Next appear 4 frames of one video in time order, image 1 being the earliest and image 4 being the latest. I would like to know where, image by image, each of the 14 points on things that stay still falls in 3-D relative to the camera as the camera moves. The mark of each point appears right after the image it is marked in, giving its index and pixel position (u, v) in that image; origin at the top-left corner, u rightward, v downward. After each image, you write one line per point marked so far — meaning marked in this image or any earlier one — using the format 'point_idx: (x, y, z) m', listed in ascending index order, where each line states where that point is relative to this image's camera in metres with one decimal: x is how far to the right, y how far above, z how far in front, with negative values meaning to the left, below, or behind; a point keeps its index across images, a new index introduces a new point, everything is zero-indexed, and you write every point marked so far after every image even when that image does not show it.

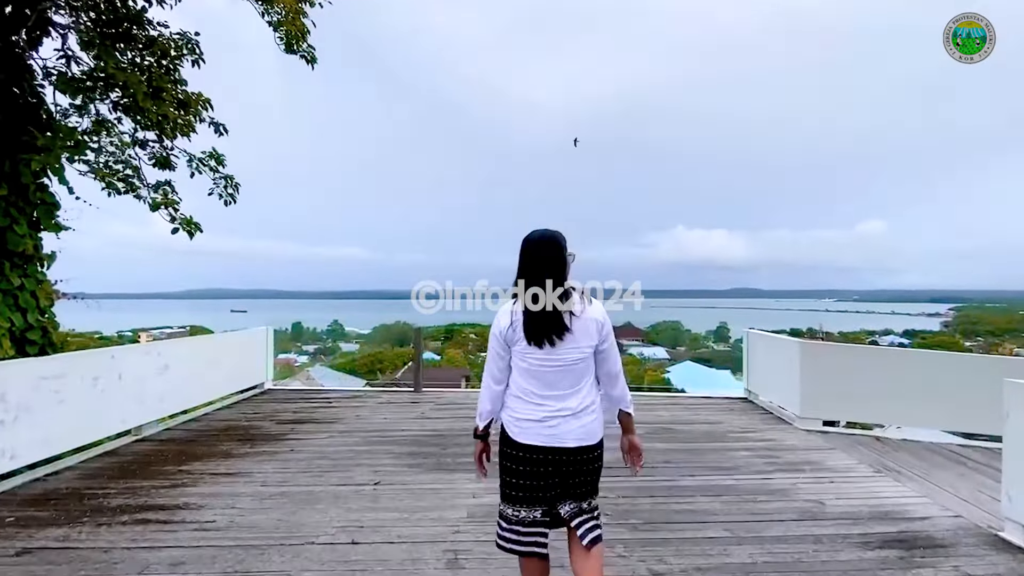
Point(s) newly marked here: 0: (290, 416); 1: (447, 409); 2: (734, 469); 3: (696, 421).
0: (-1.9, -1.1, +4.7) m
1: (-0.6, -1.1, +4.9) m
2: (+1.4, -1.1, +3.3) m
3: (+1.5, -1.1, +4.4) m
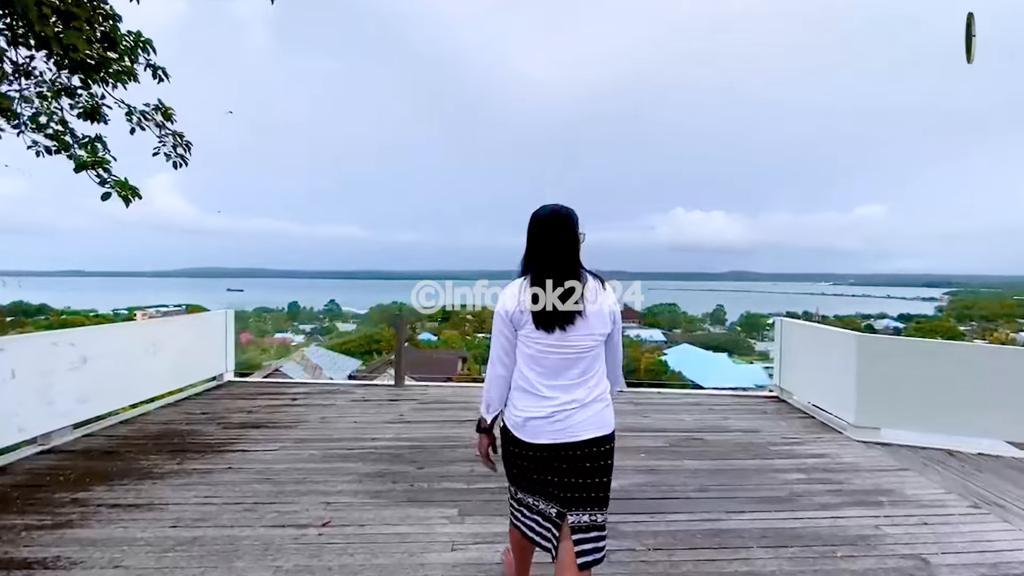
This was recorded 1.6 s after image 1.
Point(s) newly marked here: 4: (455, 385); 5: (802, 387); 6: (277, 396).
0: (-2.0, -1.0, +3.9) m
1: (-0.6, -0.9, +4.1) m
2: (+1.3, -1.0, +2.5) m
3: (+1.5, -1.0, +3.7) m
4: (-0.6, -1.0, +5.2) m
5: (+2.4, -0.8, +4.3) m
6: (-2.1, -0.9, +4.7) m
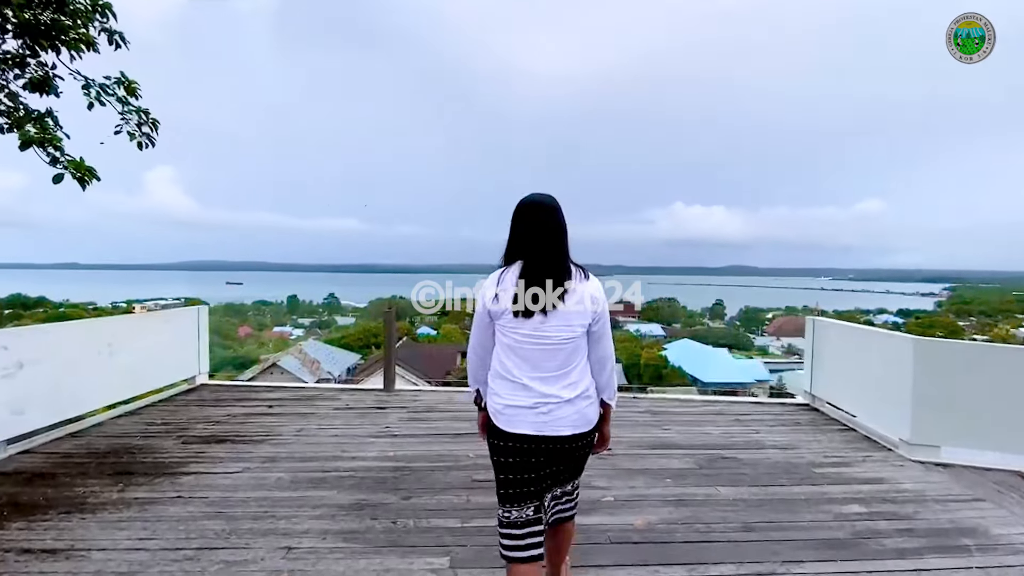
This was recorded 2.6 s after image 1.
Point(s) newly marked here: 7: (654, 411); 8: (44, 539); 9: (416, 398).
0: (-2.0, -0.9, +3.4) m
1: (-0.6, -0.9, +3.7) m
2: (+1.4, -1.0, +2.1) m
3: (+1.5, -1.0, +3.2) m
4: (-0.6, -0.9, +4.7) m
5: (+2.4, -0.8, +3.9) m
6: (-2.1, -0.9, +4.2) m
7: (+1.1, -0.9, +3.9) m
8: (-1.8, -1.0, +2.1) m
9: (-0.8, -0.9, +4.3) m
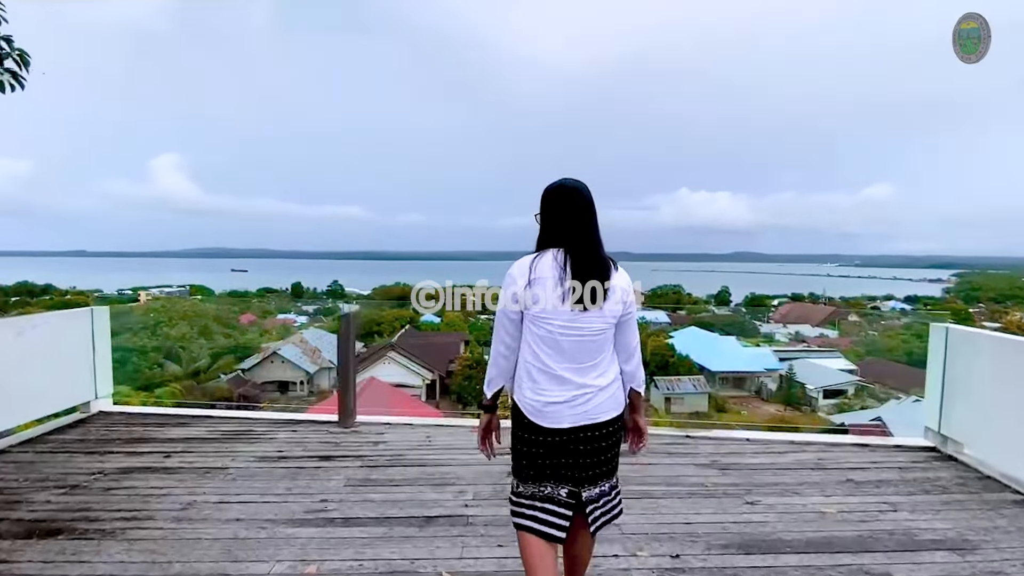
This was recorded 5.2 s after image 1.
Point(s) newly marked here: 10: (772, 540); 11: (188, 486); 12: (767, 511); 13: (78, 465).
0: (-2.0, -0.9, +2.2) m
1: (-0.6, -0.9, +2.5) m
2: (+1.4, -1.0, +0.9) m
3: (+1.5, -0.9, +2.0) m
4: (-0.5, -0.9, +3.5) m
5: (+2.4, -0.8, +2.6) m
6: (-2.0, -0.9, +3.0) m
7: (+1.1, -0.9, +2.7) m
8: (-1.8, -1.0, +0.9) m
9: (-0.8, -0.9, +3.1) m
10: (+1.0, -1.0, +2.0) m
11: (-1.5, -0.9, +2.4) m
12: (+1.1, -0.9, +2.2) m
13: (-2.2, -0.9, +2.6) m
